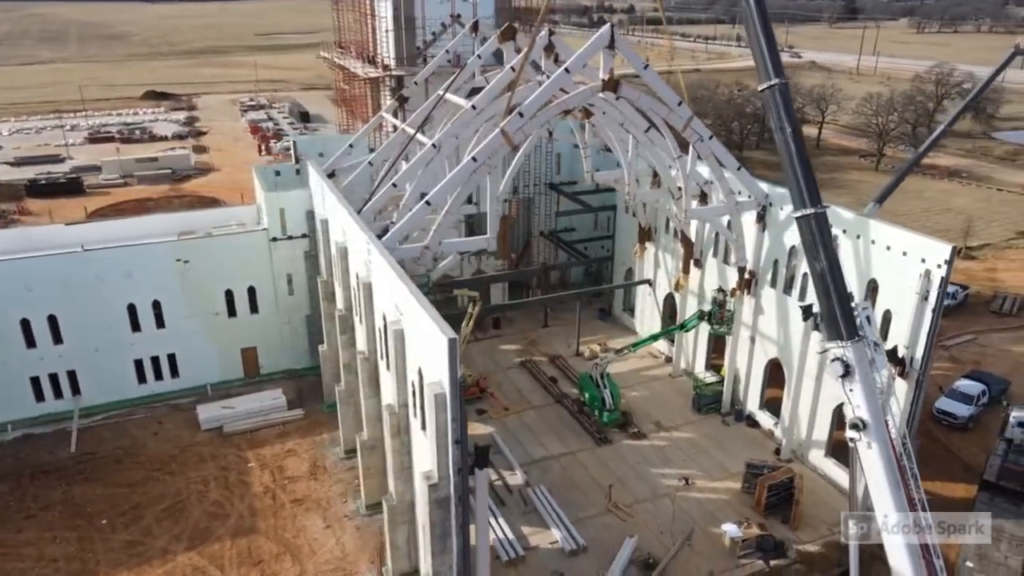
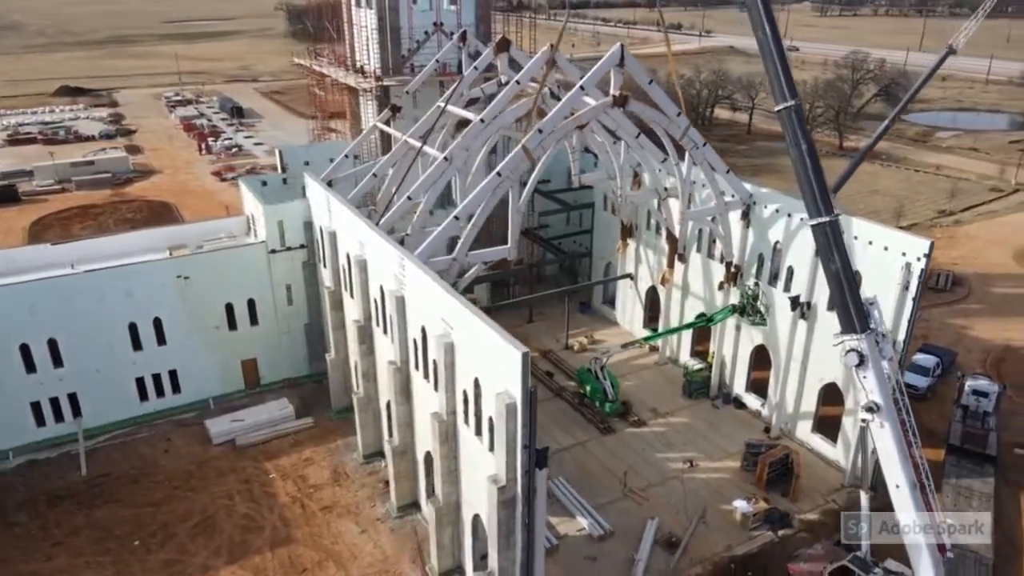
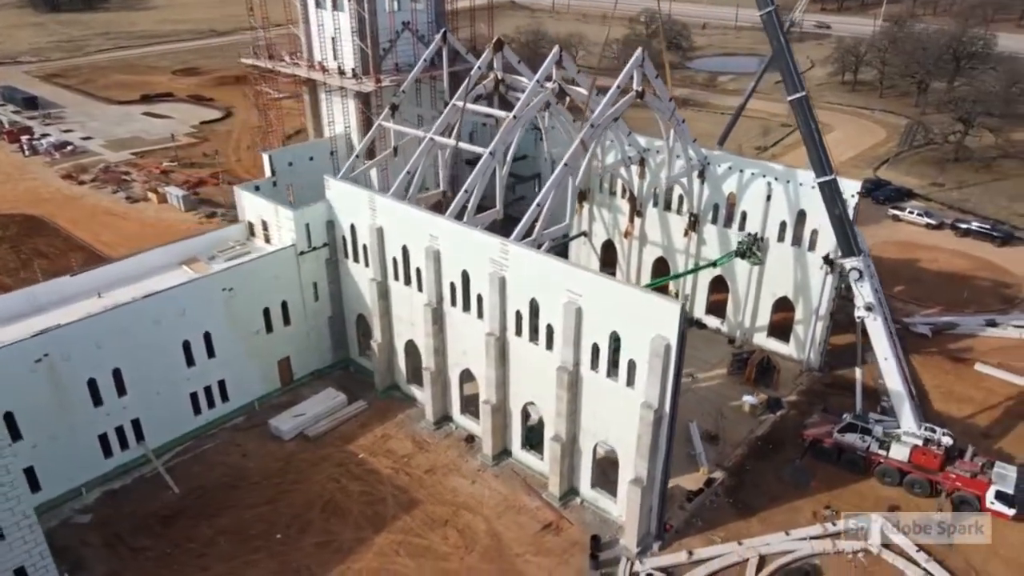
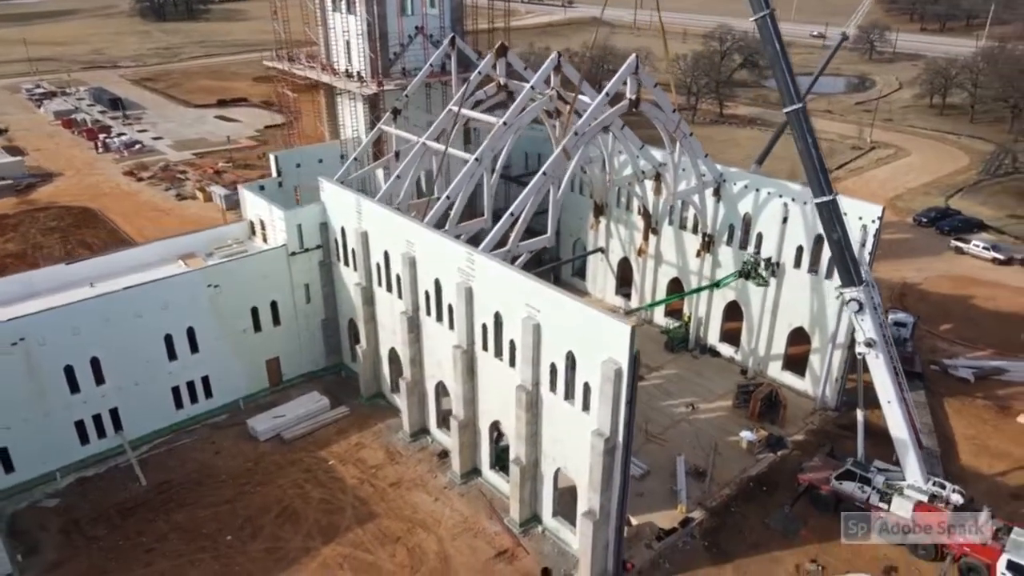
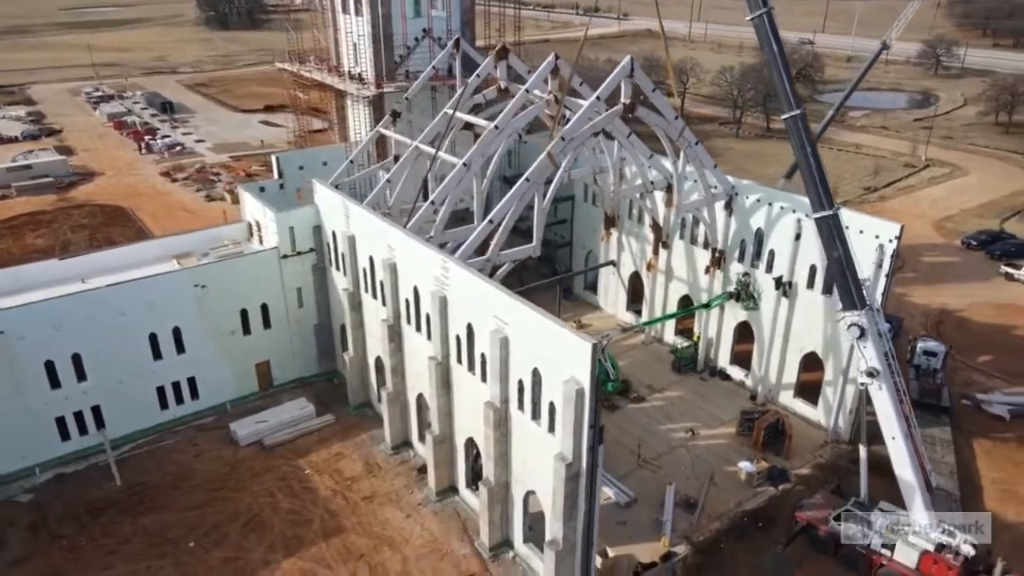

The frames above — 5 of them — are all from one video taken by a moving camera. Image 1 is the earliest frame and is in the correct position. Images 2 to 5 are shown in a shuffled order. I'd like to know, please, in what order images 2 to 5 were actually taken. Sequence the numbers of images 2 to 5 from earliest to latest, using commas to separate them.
2, 5, 4, 3
